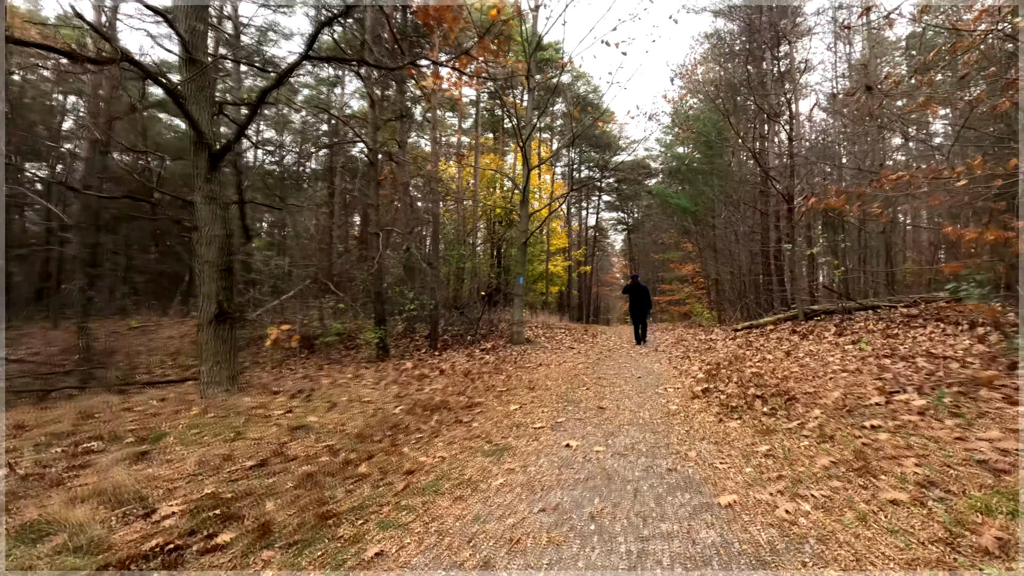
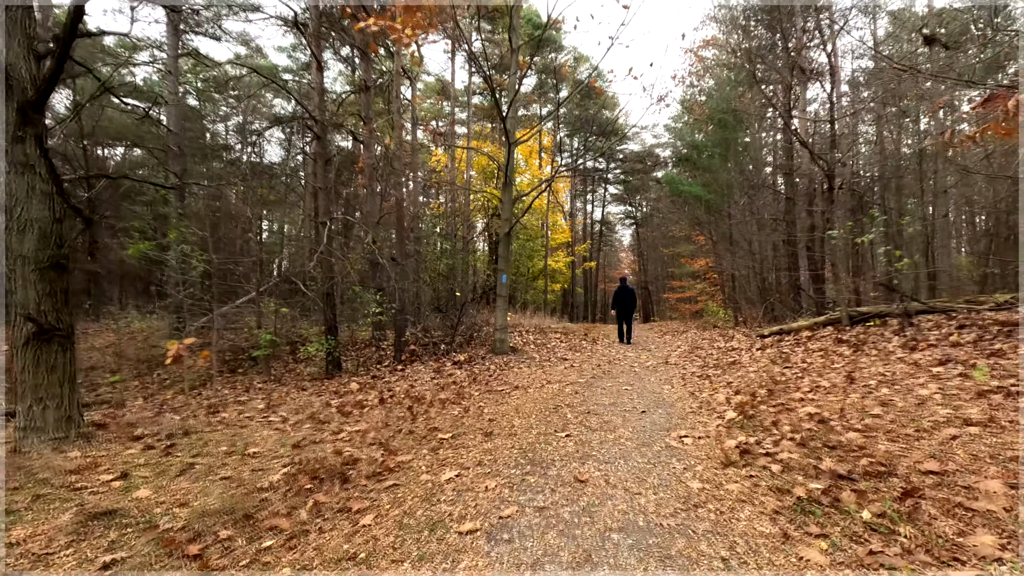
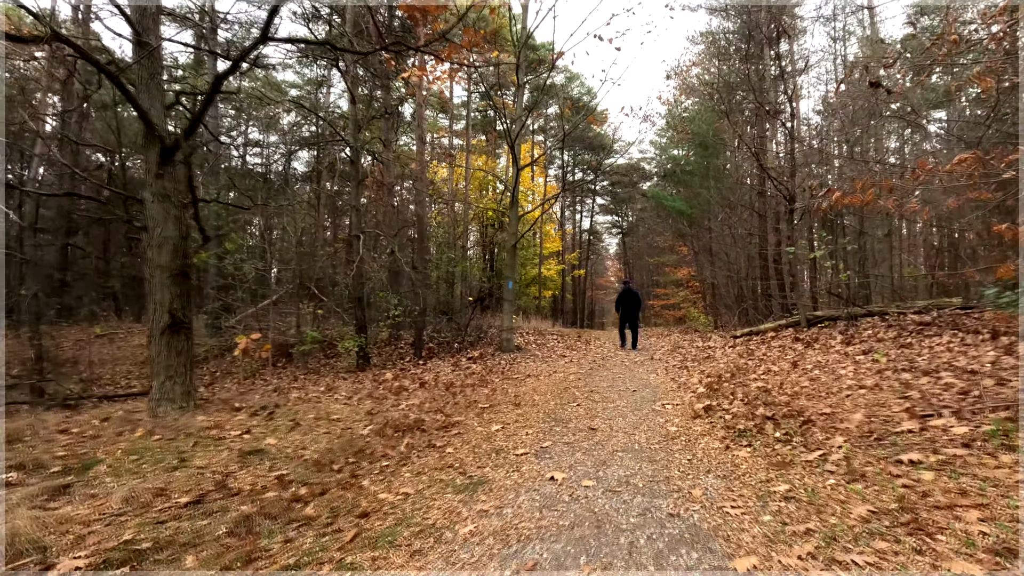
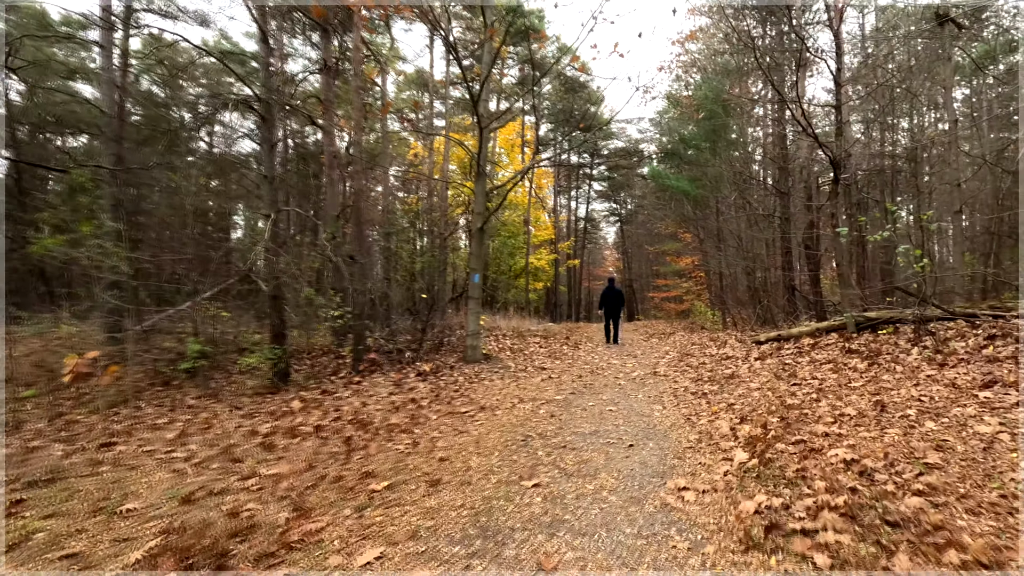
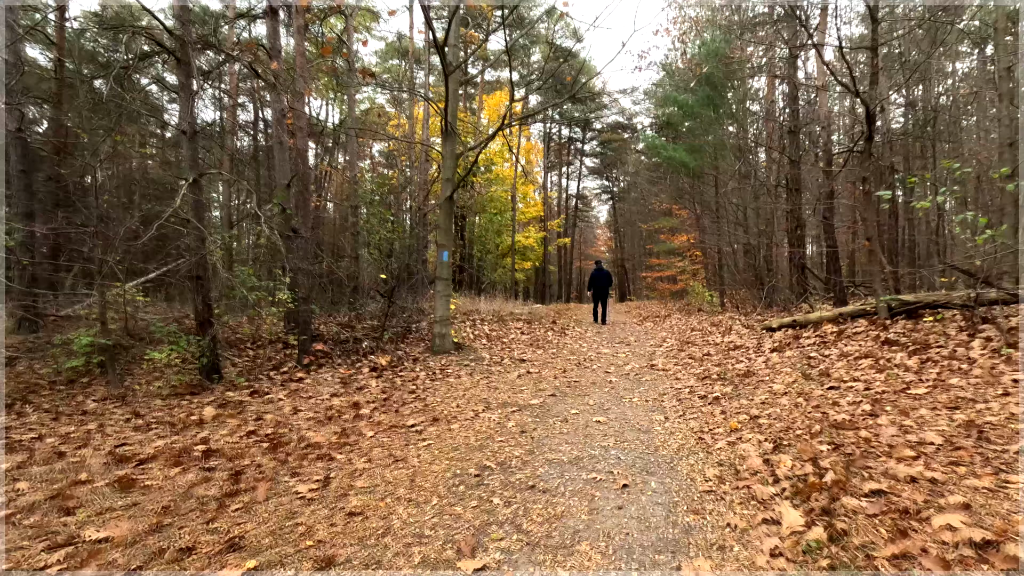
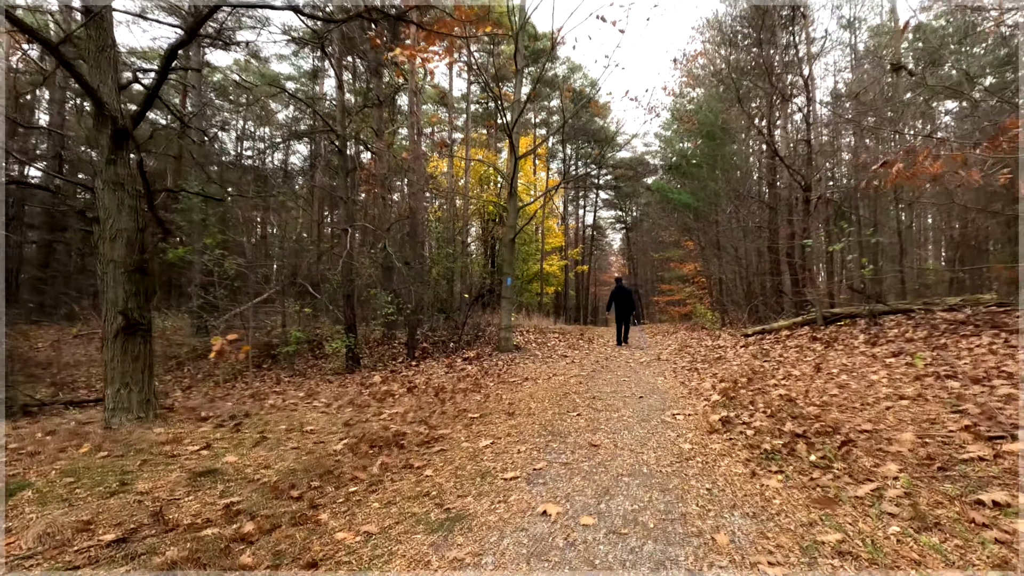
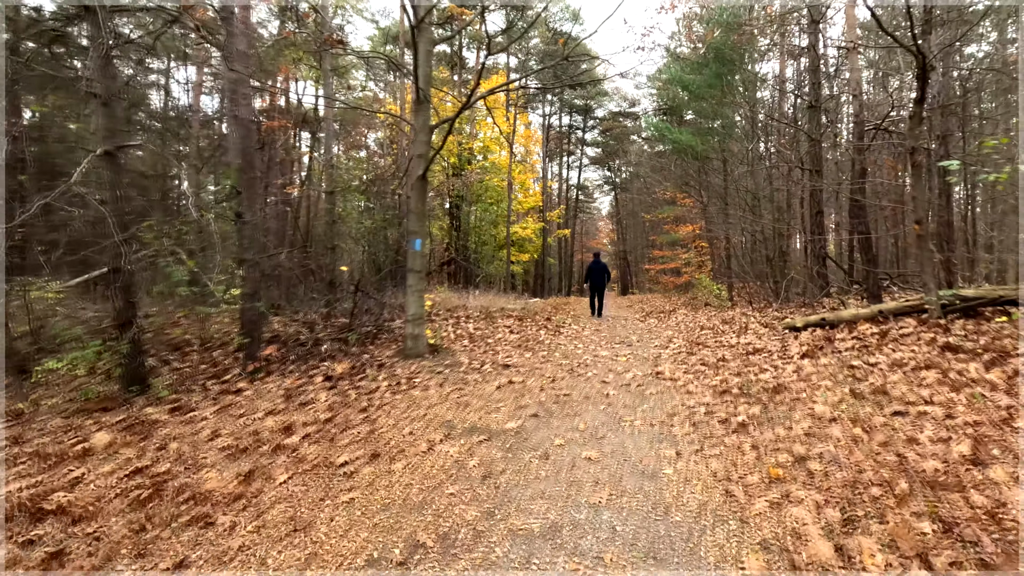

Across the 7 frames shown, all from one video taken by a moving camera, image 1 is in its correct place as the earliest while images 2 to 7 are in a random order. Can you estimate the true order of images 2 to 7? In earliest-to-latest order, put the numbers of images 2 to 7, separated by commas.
3, 6, 2, 4, 5, 7
